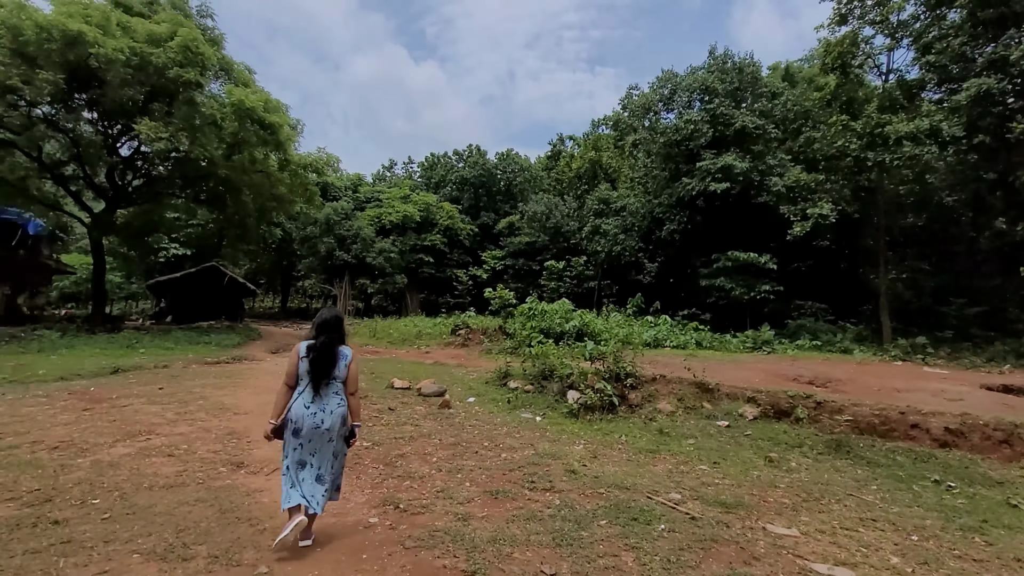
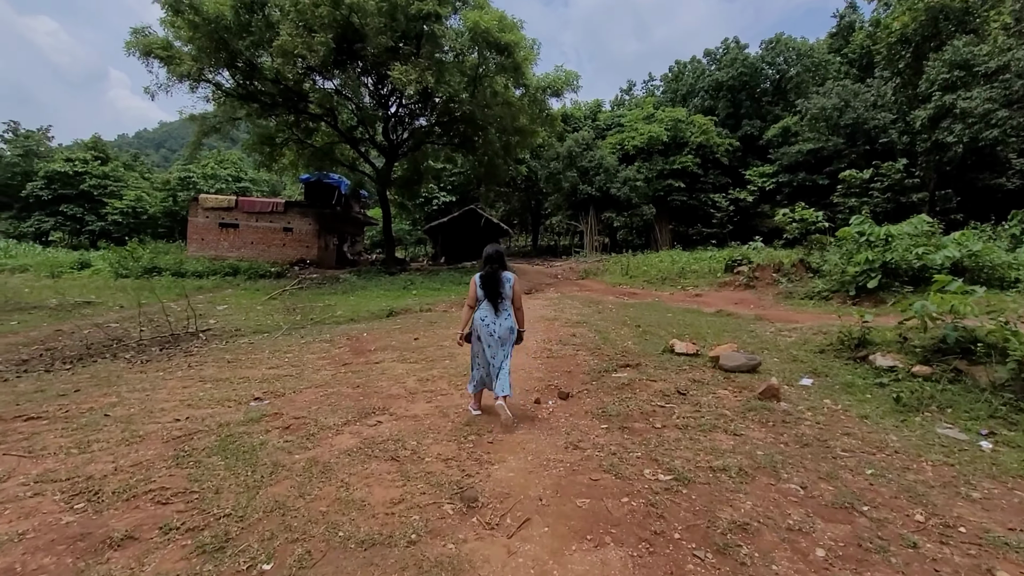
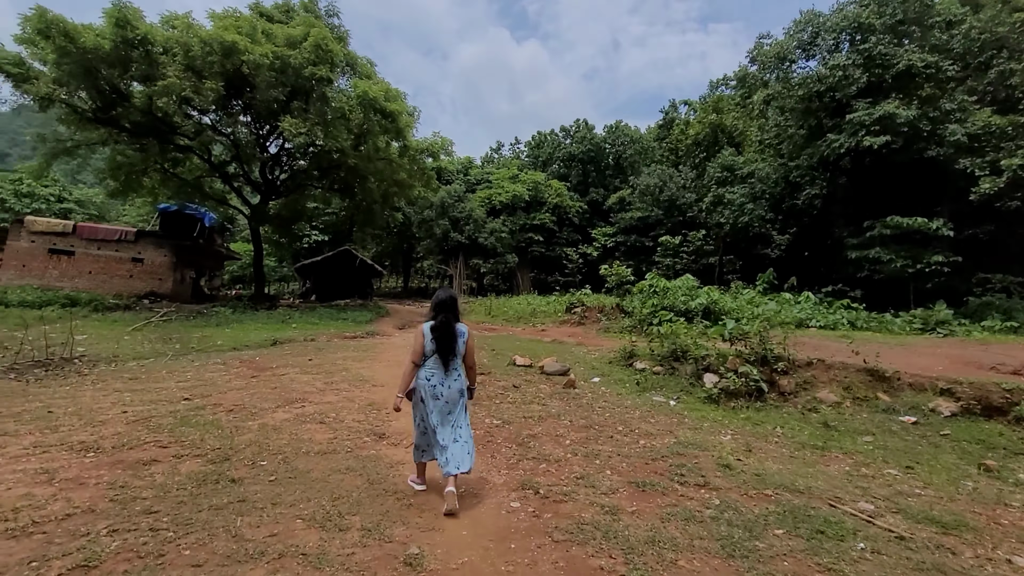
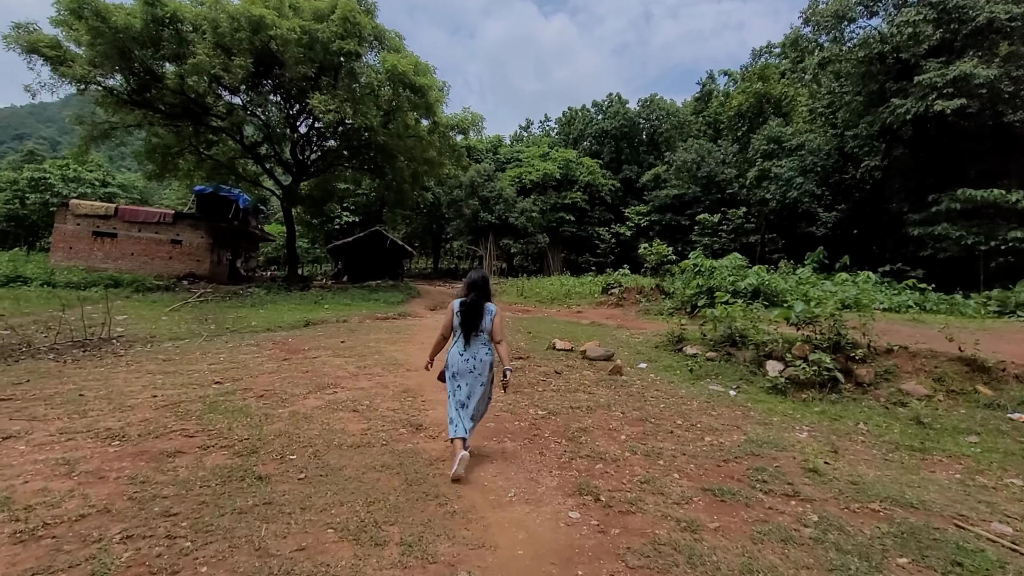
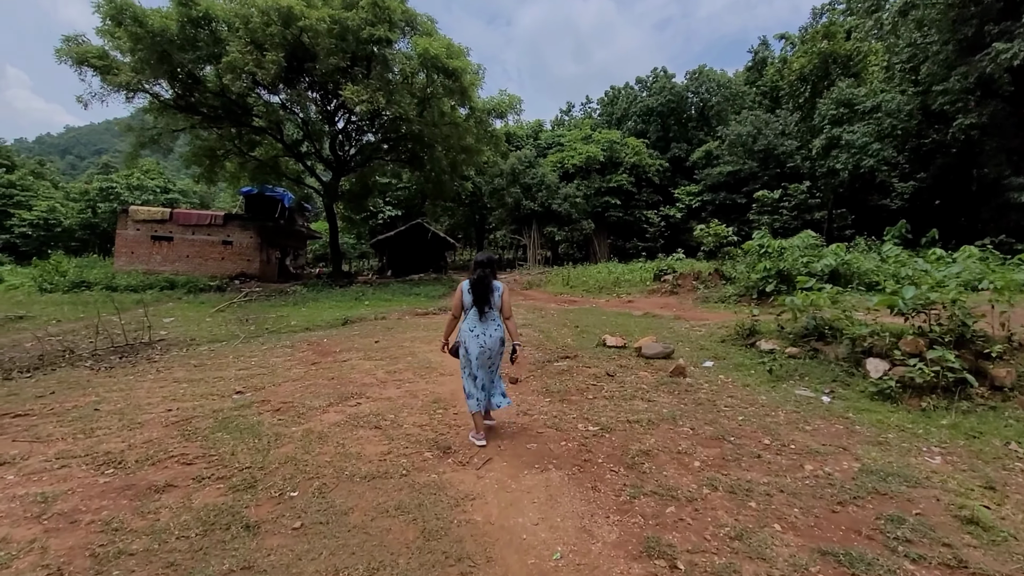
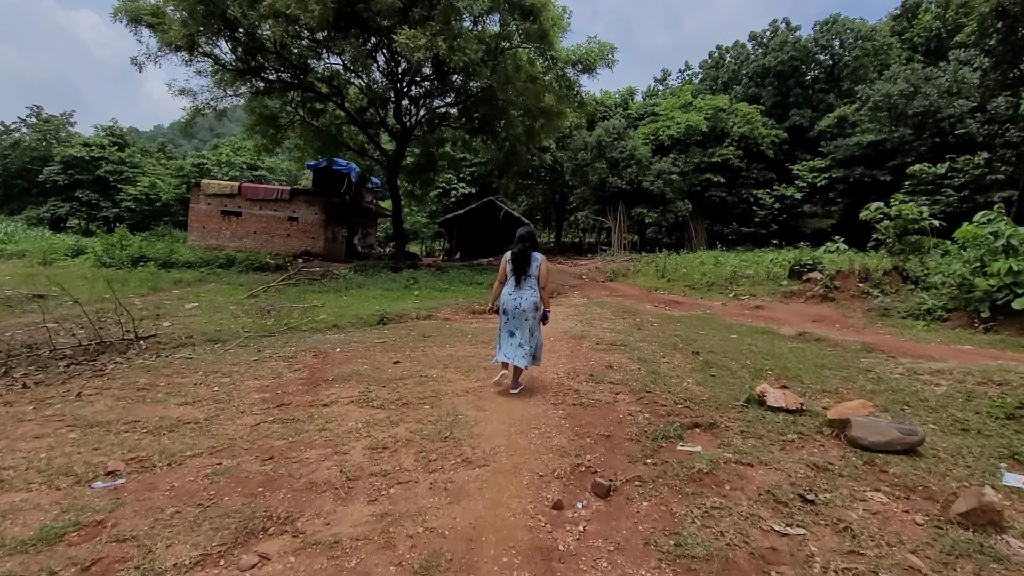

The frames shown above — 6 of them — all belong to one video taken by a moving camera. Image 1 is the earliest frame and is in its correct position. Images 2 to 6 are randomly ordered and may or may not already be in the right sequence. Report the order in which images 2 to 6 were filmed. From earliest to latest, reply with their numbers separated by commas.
3, 4, 5, 2, 6
